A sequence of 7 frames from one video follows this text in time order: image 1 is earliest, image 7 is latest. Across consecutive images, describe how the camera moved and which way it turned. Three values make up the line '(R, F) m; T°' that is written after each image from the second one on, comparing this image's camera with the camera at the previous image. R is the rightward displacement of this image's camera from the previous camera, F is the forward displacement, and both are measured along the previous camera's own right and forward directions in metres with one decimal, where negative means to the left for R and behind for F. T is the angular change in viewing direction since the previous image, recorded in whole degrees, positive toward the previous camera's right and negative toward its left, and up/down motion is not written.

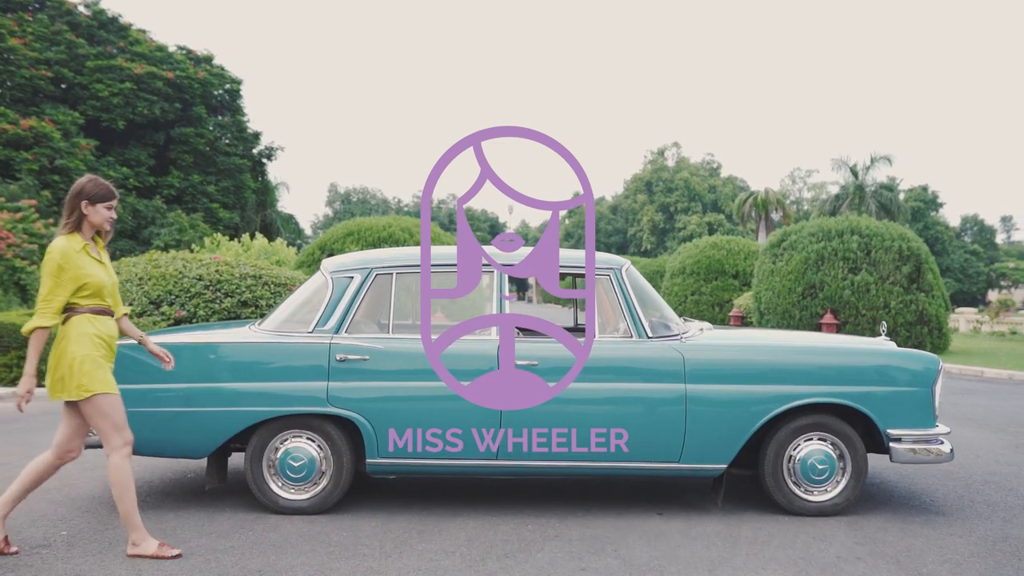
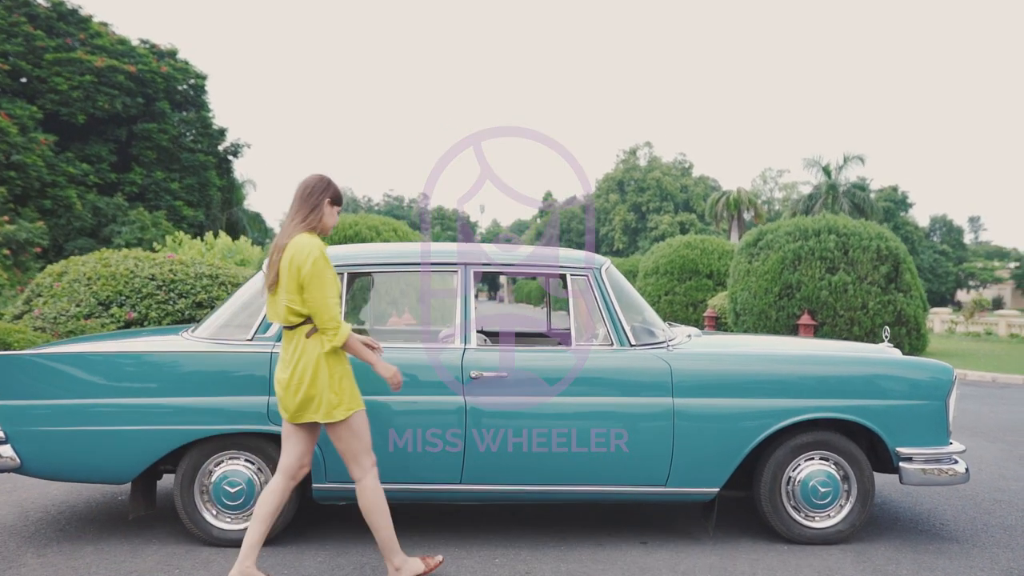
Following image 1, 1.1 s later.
(0.0, +0.5) m; +2°
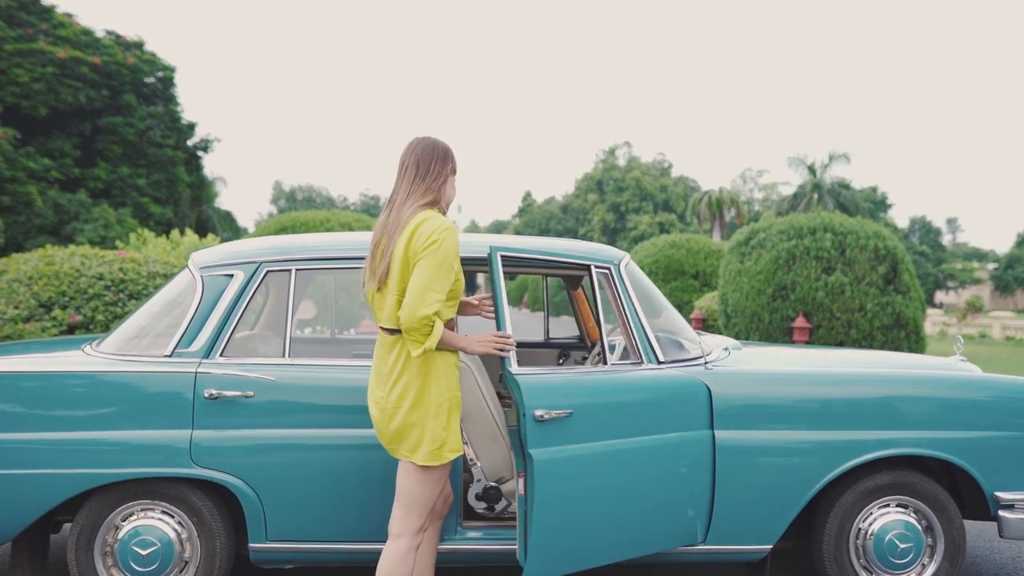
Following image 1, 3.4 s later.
(-0.1, +0.9) m; +1°
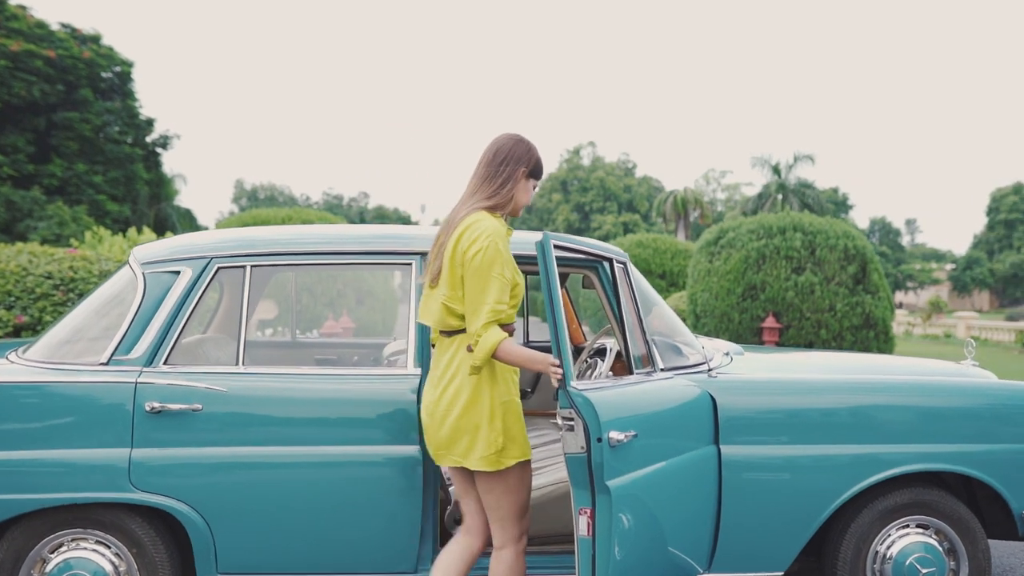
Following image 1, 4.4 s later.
(-0.1, +0.4) m; +2°
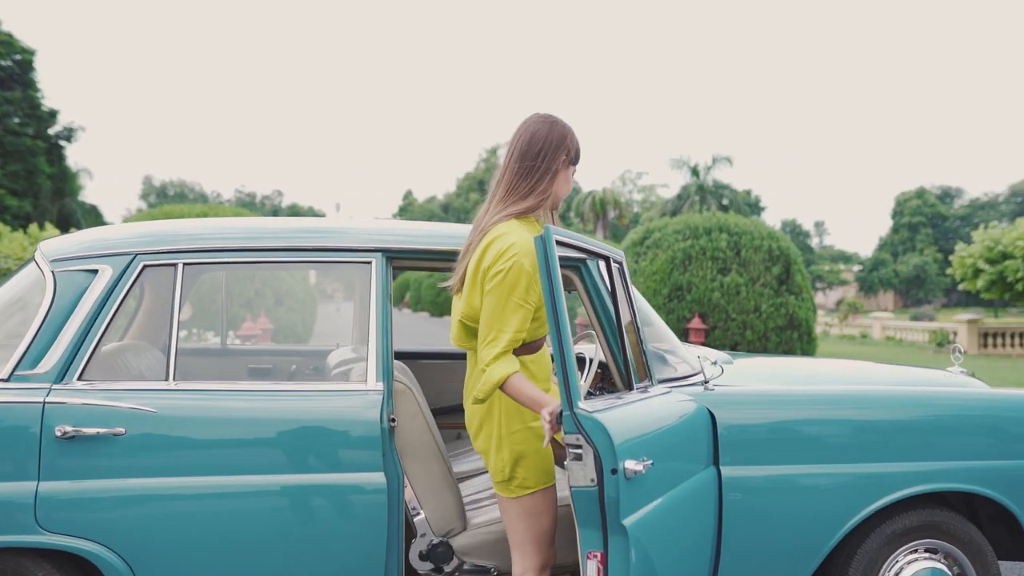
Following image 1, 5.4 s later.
(-0.2, +0.4) m; +5°
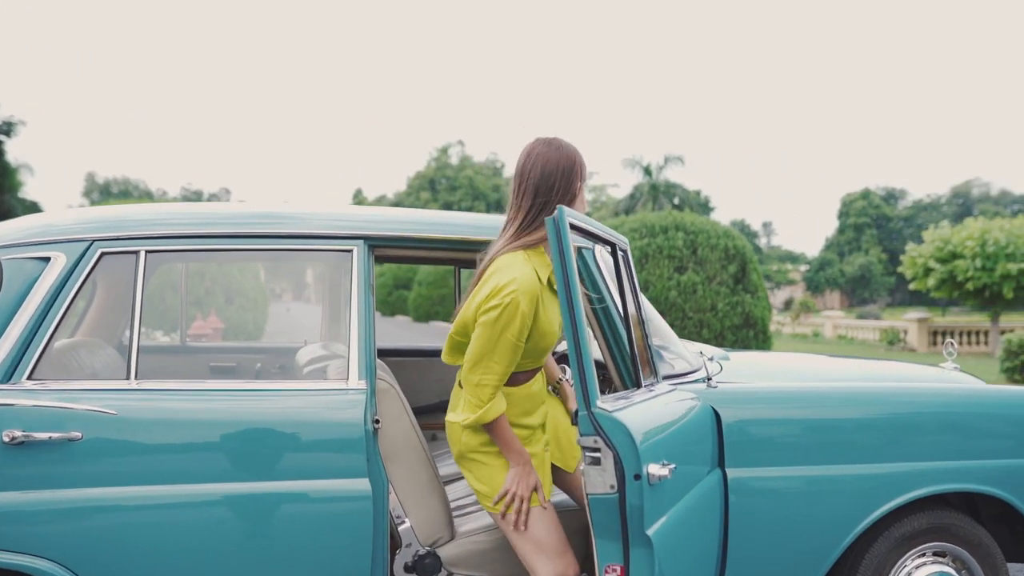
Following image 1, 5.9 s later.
(-0.1, +0.2) m; +3°
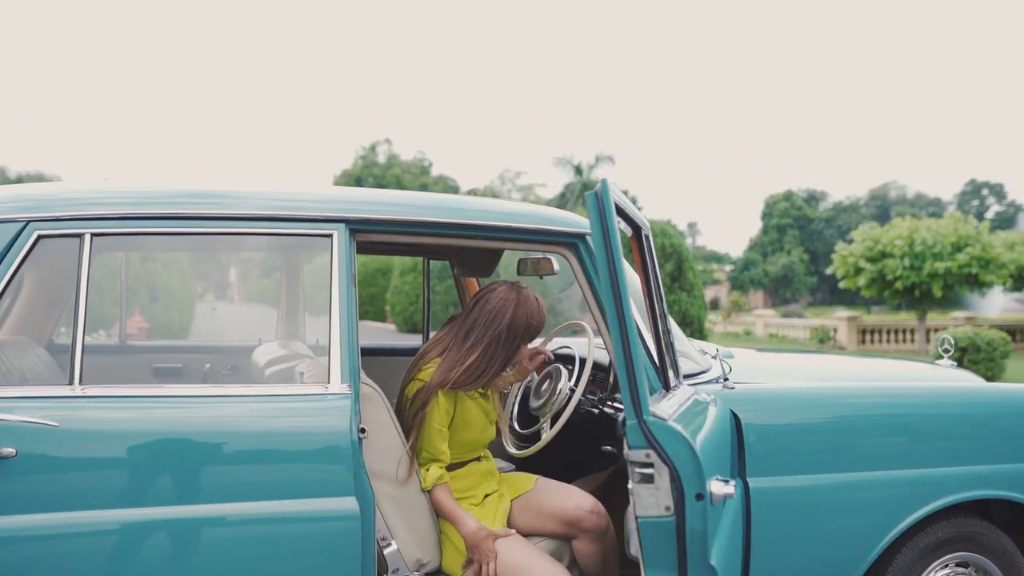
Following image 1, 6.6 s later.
(-0.2, +0.3) m; +4°
